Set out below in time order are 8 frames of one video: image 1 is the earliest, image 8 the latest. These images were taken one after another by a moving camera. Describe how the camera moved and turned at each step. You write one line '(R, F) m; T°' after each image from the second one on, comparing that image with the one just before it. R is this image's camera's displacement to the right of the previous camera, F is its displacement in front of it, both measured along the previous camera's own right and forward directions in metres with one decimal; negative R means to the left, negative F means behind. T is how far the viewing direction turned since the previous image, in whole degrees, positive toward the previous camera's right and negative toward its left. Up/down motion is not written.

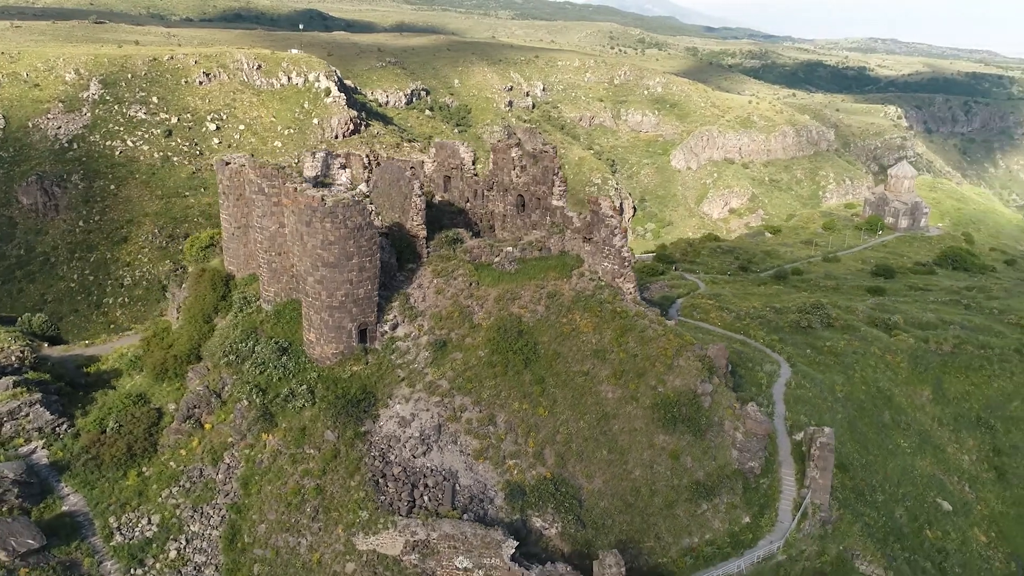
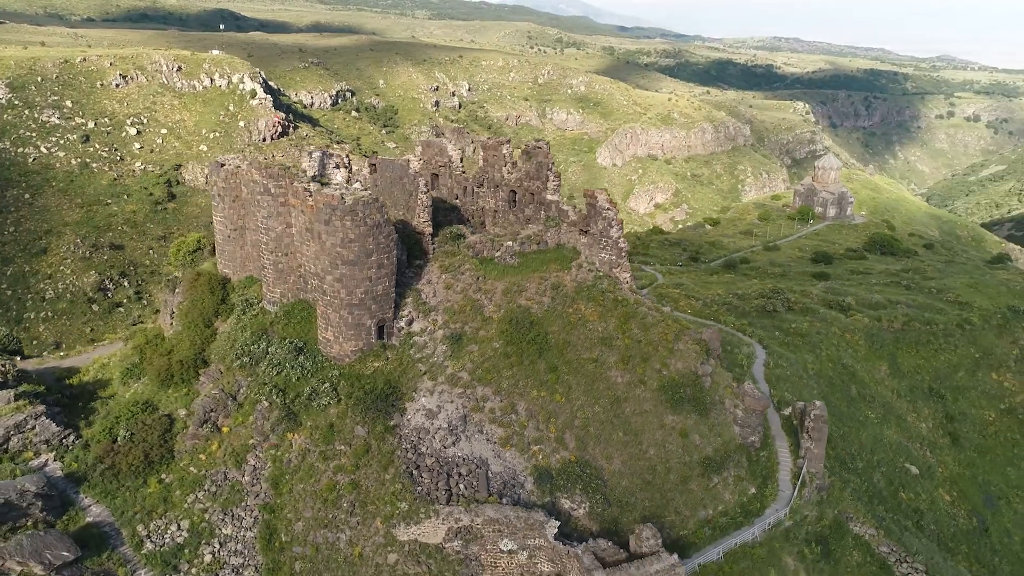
(-2.1, -0.4) m; +6°
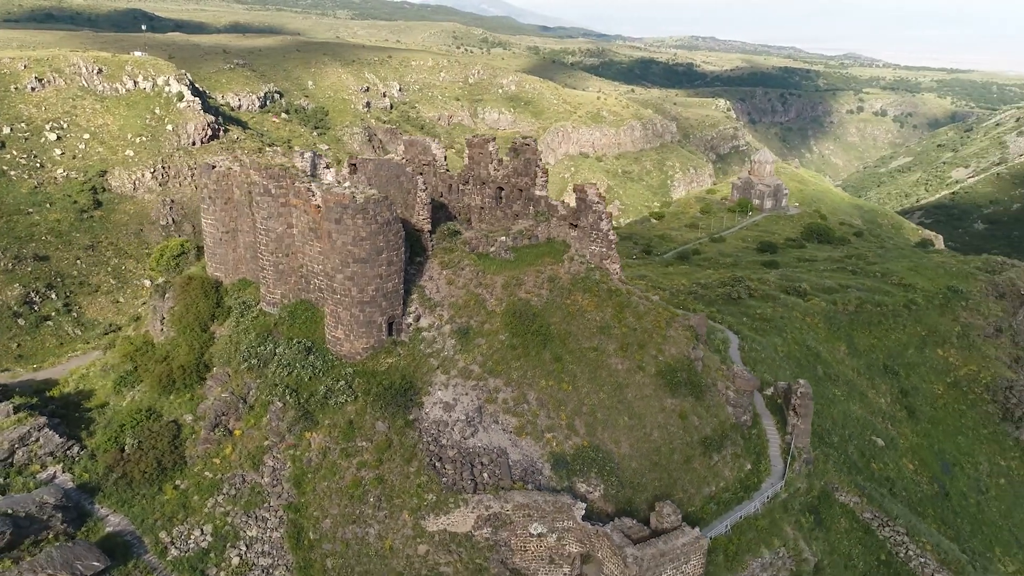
(-1.8, -0.4) m; +5°
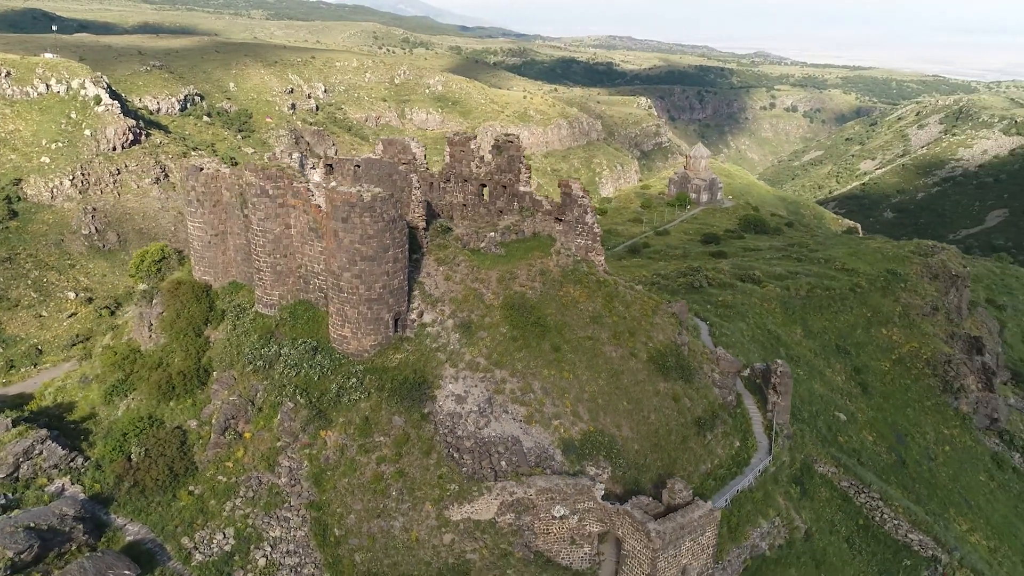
(-1.8, -0.4) m; +5°
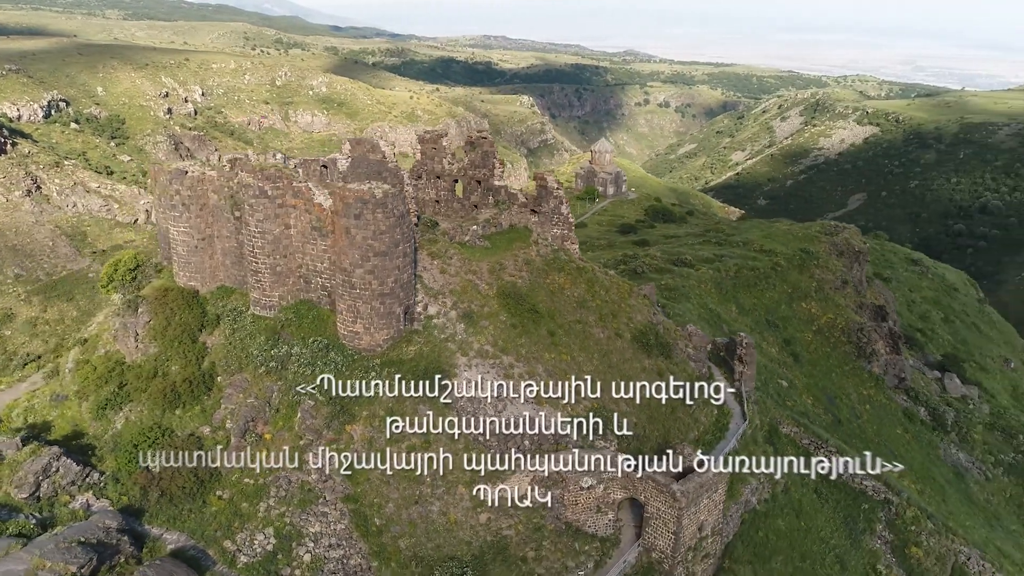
(-2.8, -0.6) m; +8°
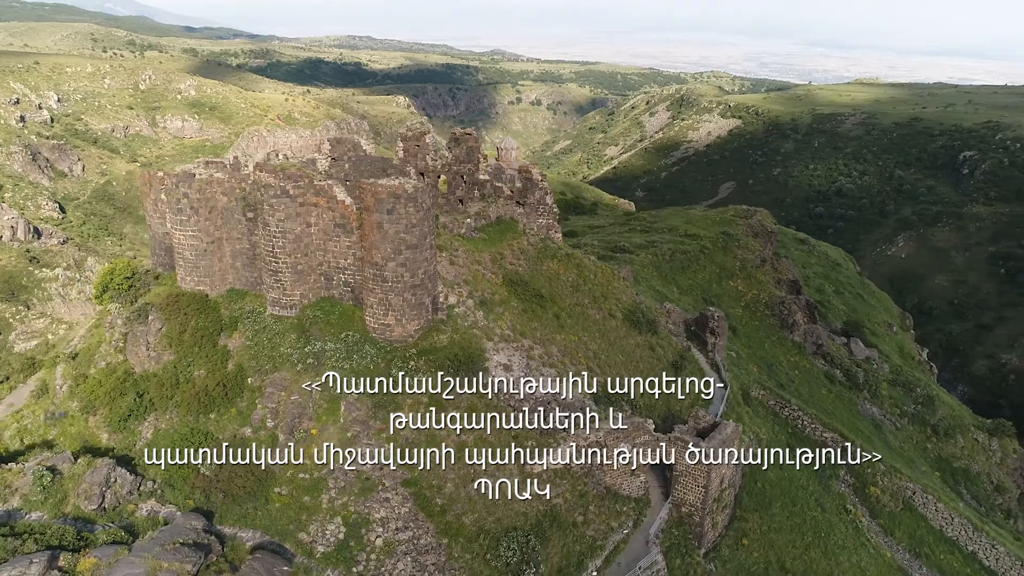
(-3.5, -0.7) m; +9°
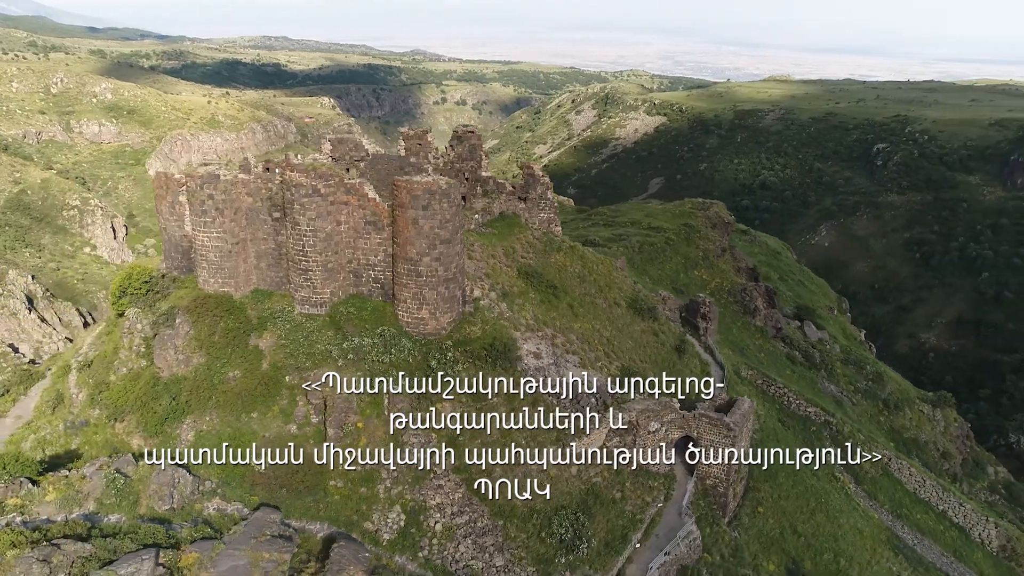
(-2.5, -0.6) m; +5°
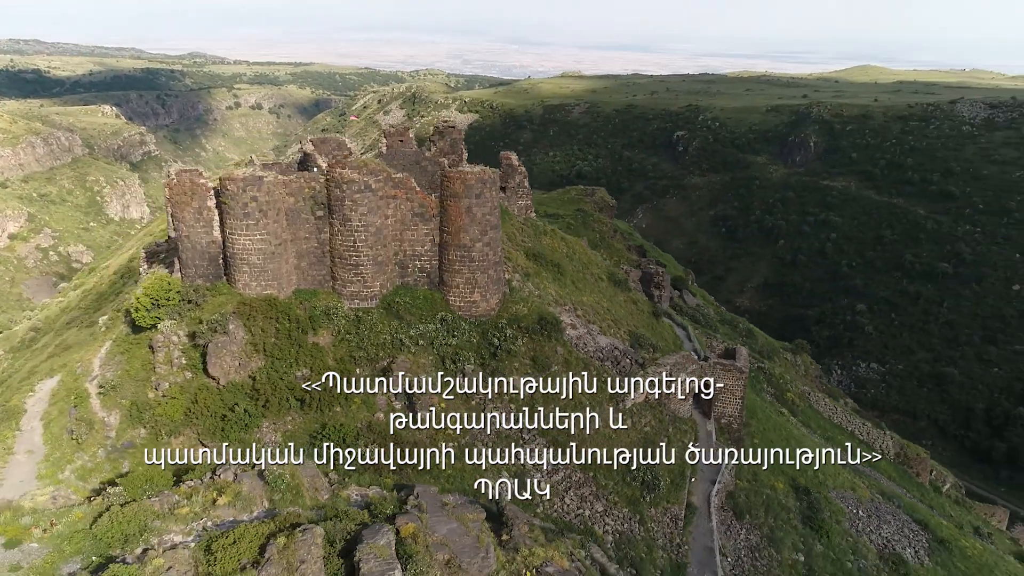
(-6.1, -0.8) m; +14°
